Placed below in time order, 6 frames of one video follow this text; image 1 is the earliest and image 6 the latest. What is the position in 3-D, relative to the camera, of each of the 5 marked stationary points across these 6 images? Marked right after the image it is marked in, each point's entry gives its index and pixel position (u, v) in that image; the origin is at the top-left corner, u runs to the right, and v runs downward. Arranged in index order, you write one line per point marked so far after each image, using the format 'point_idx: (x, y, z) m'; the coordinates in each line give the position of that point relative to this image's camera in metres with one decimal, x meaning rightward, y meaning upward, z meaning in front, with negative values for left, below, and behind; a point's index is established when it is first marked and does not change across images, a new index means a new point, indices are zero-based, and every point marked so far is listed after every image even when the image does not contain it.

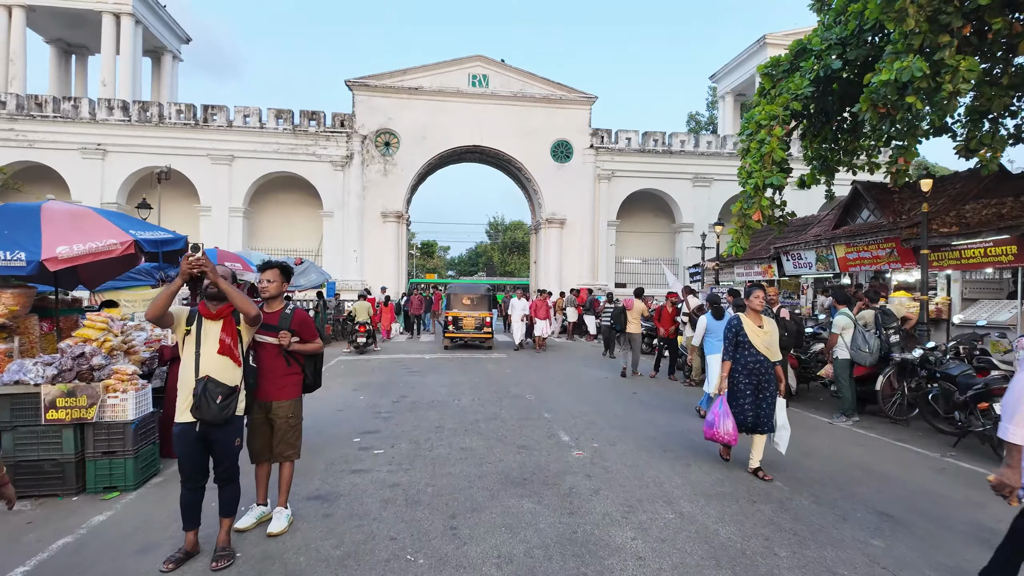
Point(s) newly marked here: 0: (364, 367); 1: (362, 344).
0: (-2.9, -1.6, +11.6) m
1: (-3.6, -1.3, +13.9) m
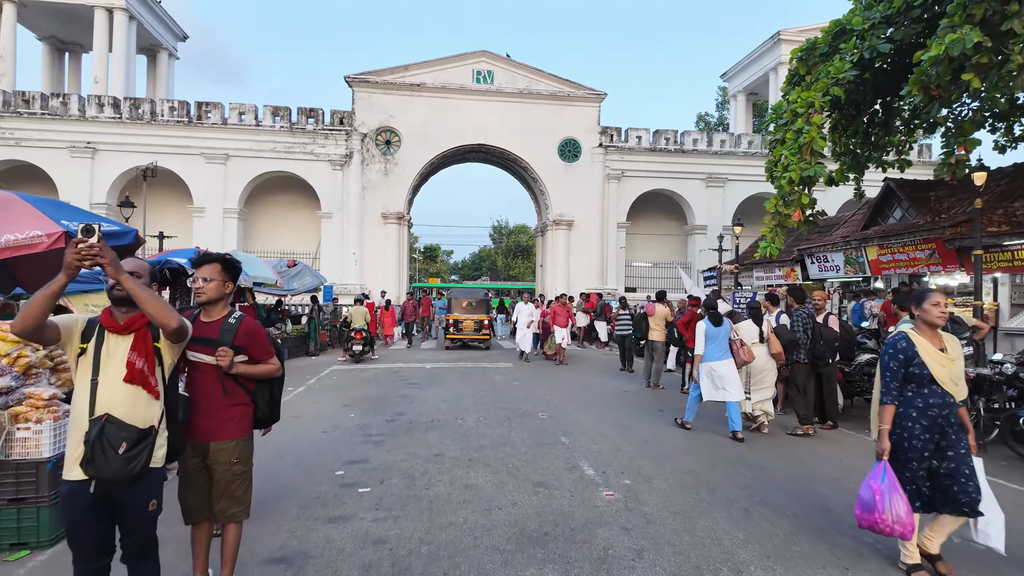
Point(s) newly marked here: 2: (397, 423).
0: (-2.8, -1.6, +10.6) m
1: (-3.4, -1.4, +12.9) m
2: (-1.4, -1.6, +7.0) m
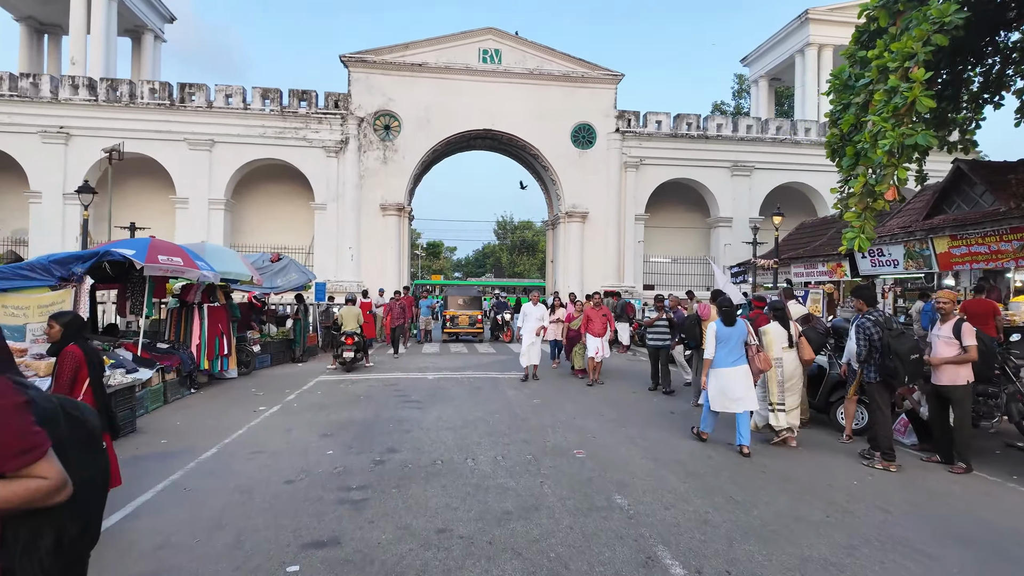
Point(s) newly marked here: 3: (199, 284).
0: (-2.5, -1.6, +8.9) m
1: (-3.1, -1.4, +11.2) m
2: (-1.1, -1.6, +5.2) m
3: (-5.2, +0.1, +9.8) m
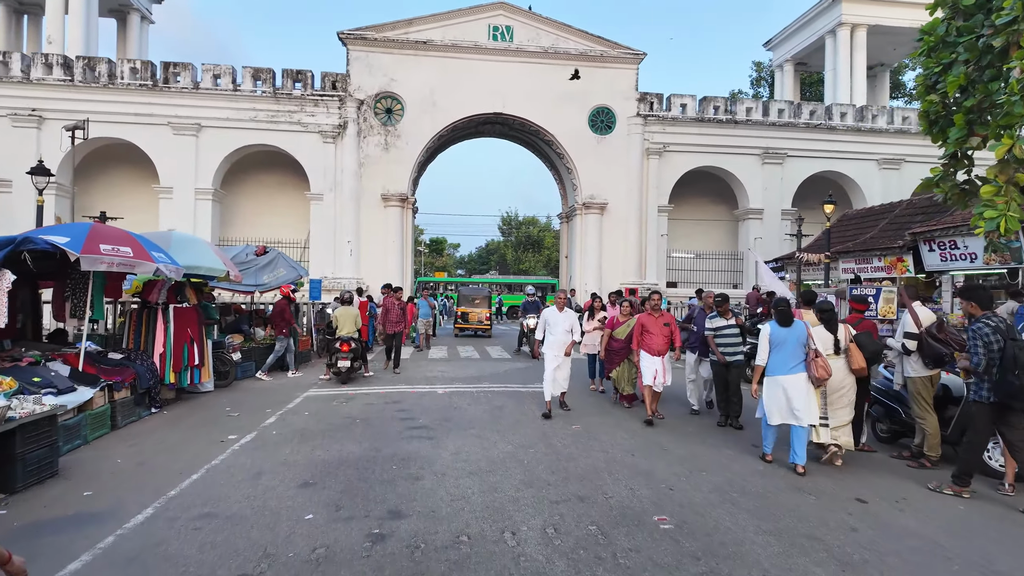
0: (-2.1, -1.6, +7.2) m
1: (-2.7, -1.3, +9.6) m
2: (-0.7, -1.6, +3.6) m
3: (-4.8, +0.1, +8.2) m
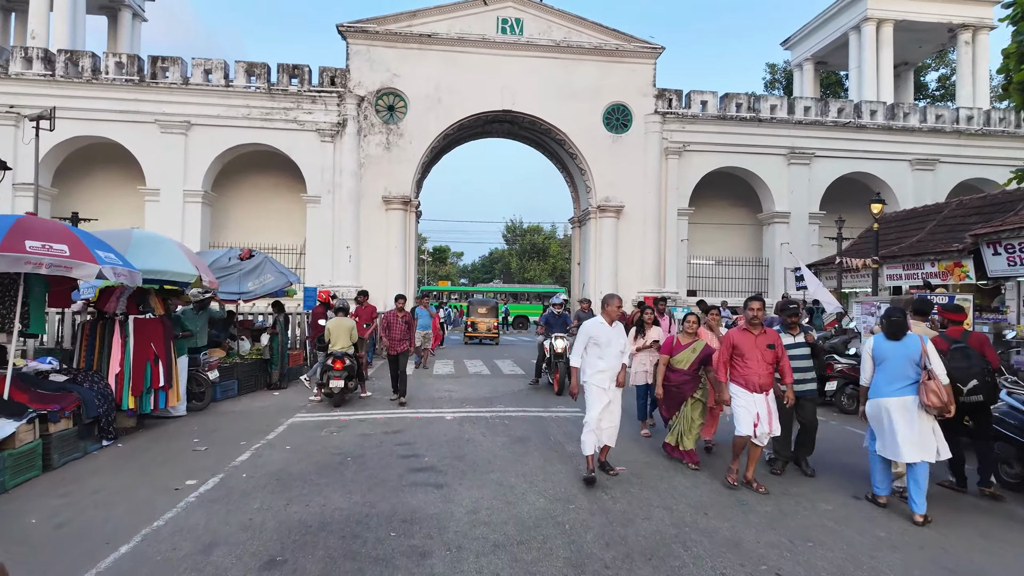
0: (-1.9, -1.6, +6.0) m
1: (-2.5, -1.5, +8.3) m
2: (-0.5, -1.6, +2.3) m
3: (-4.6, 0.0, +6.9) m
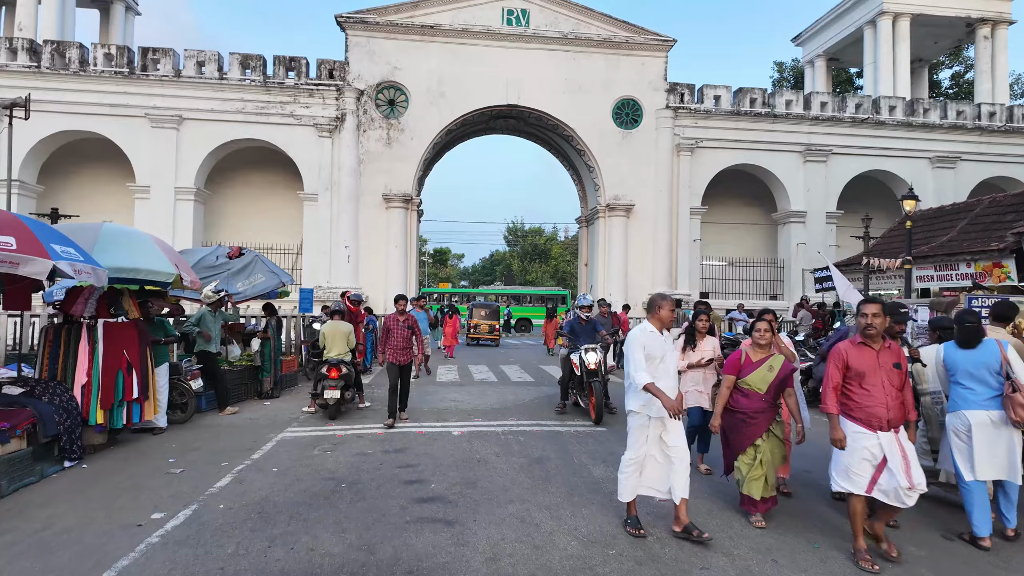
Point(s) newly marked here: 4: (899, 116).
0: (-1.7, -1.6, +5.2) m
1: (-2.3, -1.5, +7.5) m
2: (-0.3, -1.6, +1.5) m
3: (-4.4, 0.0, +6.2) m
4: (+12.5, +5.6, +19.0) m
